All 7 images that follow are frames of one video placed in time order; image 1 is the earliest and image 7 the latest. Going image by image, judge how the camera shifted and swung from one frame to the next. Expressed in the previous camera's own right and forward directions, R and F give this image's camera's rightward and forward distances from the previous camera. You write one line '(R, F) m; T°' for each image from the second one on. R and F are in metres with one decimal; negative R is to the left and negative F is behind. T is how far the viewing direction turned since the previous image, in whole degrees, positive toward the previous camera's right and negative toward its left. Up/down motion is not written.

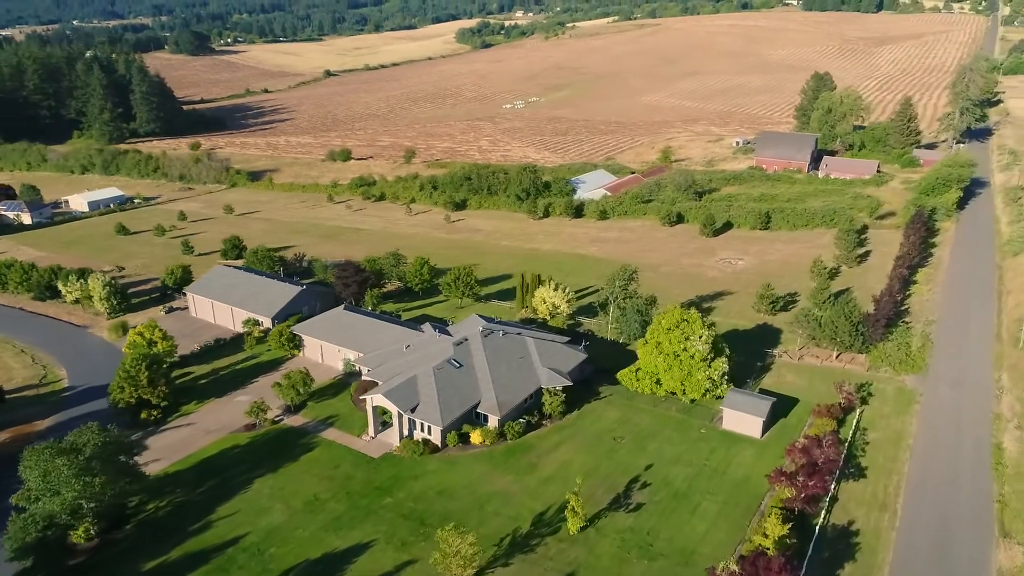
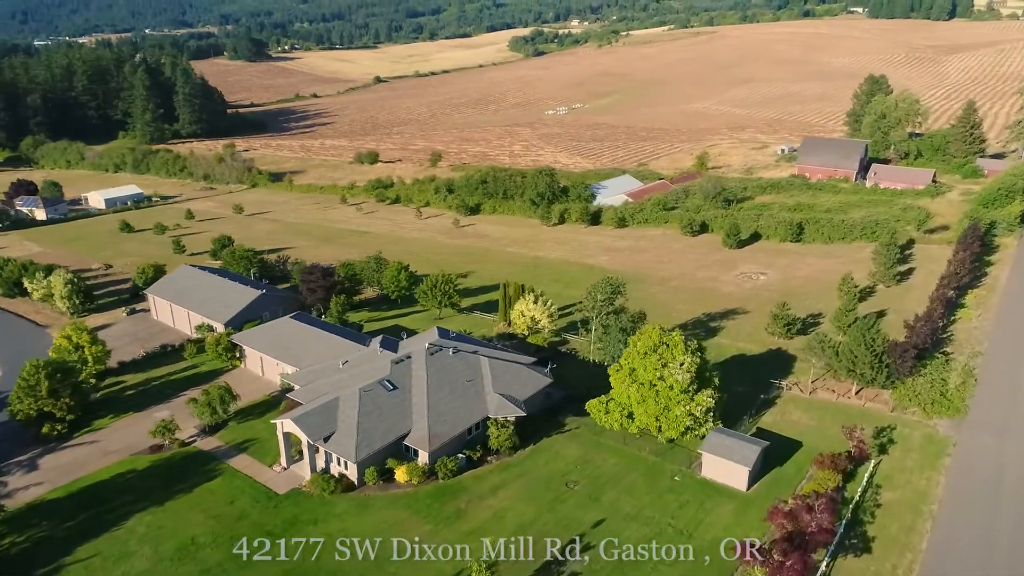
(+4.2, +5.0) m; -4°
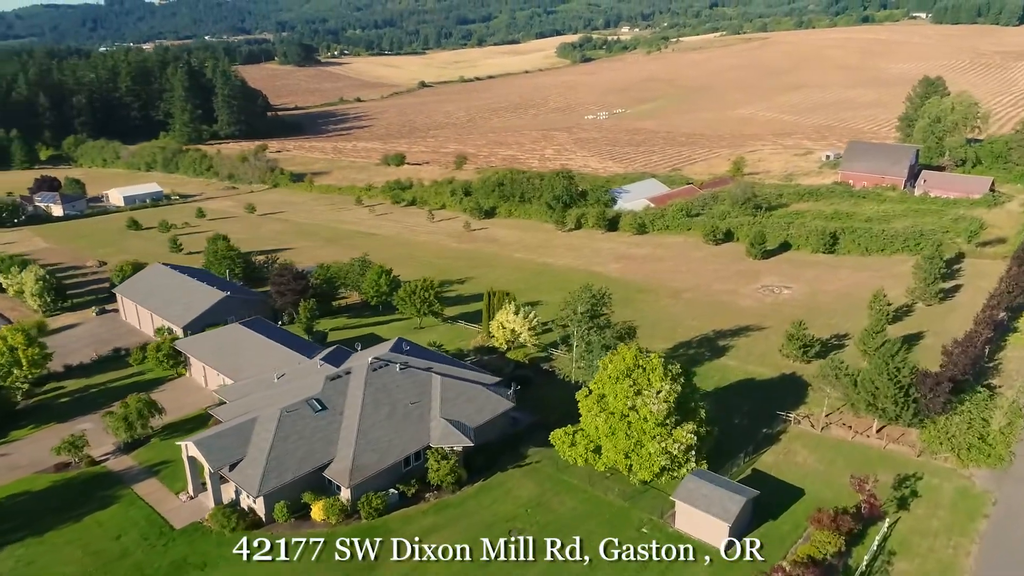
(+3.3, +4.1) m; -4°
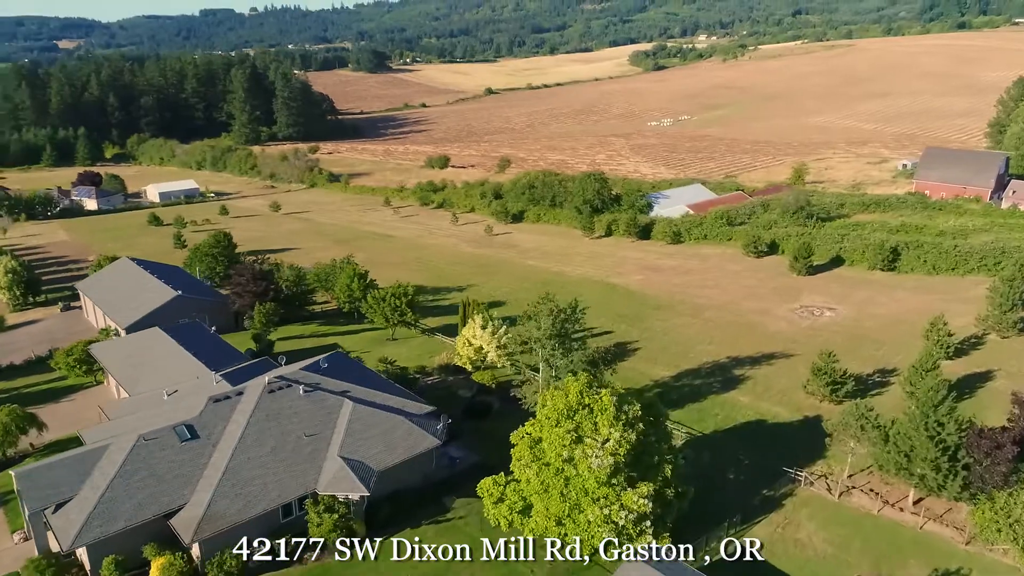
(+4.1, +5.4) m; -6°
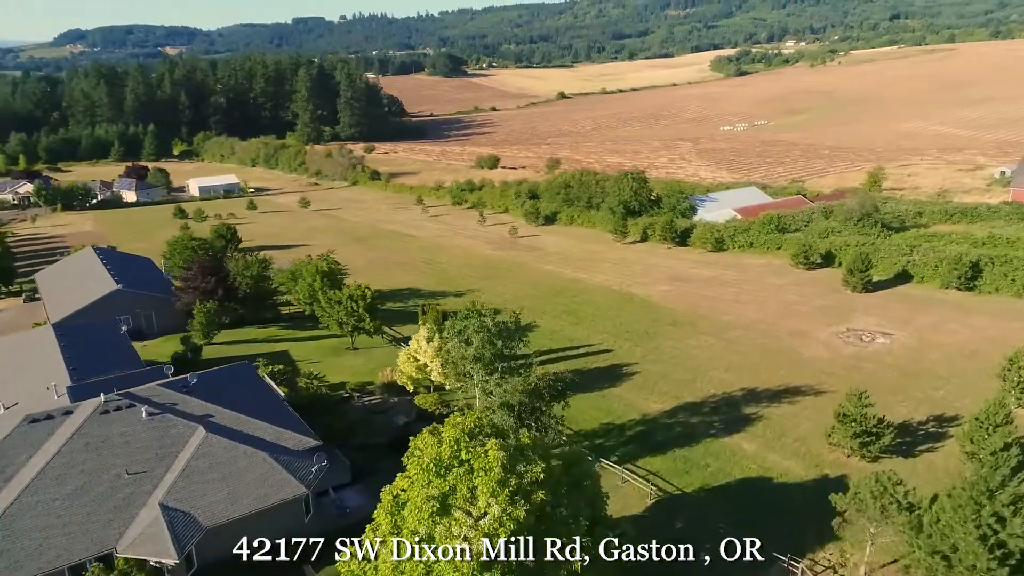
(+4.1, +5.5) m; -6°
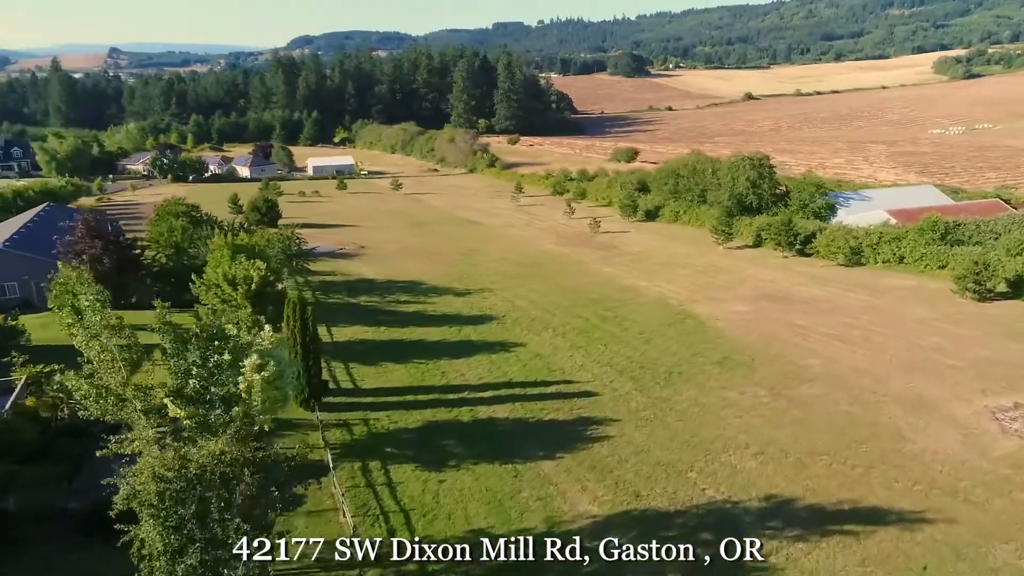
(+6.8, +10.9) m; -14°
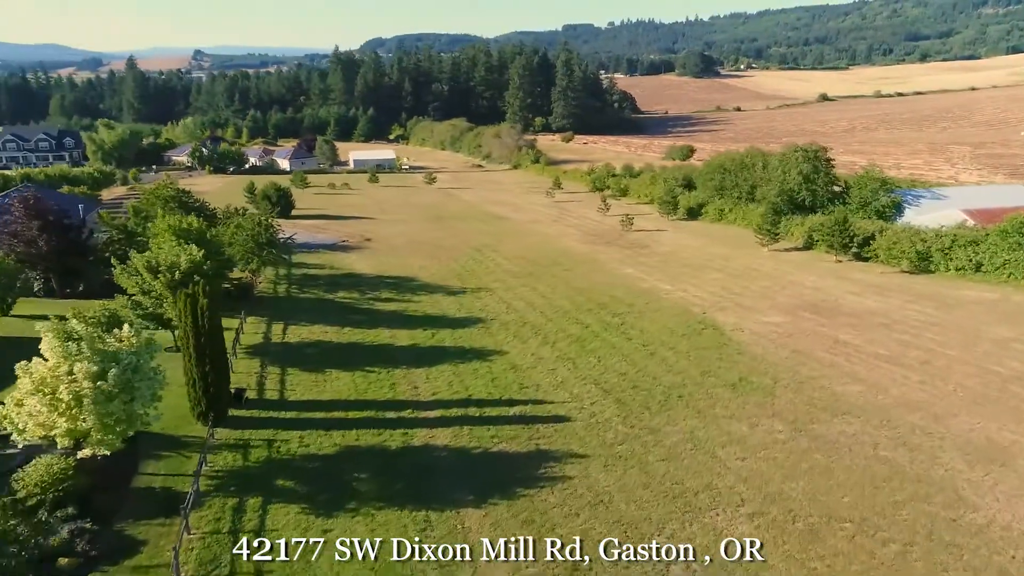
(+2.5, +3.9) m; -5°
